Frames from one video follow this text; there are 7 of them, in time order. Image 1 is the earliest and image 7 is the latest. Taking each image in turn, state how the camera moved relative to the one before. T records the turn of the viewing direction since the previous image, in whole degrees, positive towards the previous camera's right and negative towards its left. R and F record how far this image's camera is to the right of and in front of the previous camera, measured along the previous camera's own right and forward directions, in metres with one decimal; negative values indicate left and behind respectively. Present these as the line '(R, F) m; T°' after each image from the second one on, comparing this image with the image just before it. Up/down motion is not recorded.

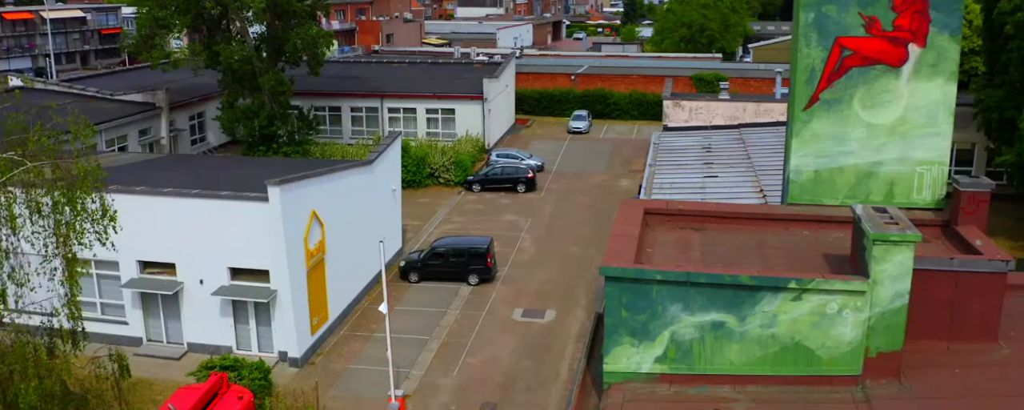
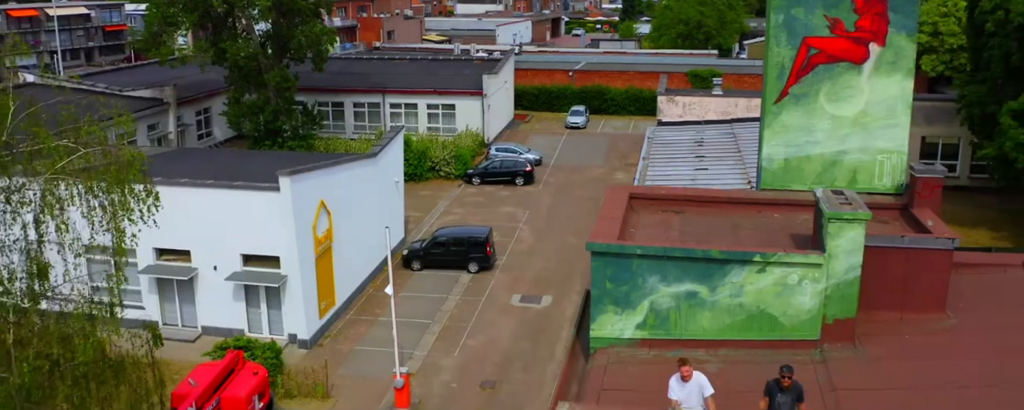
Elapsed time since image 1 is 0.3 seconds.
(0.0, -1.1) m; 0°
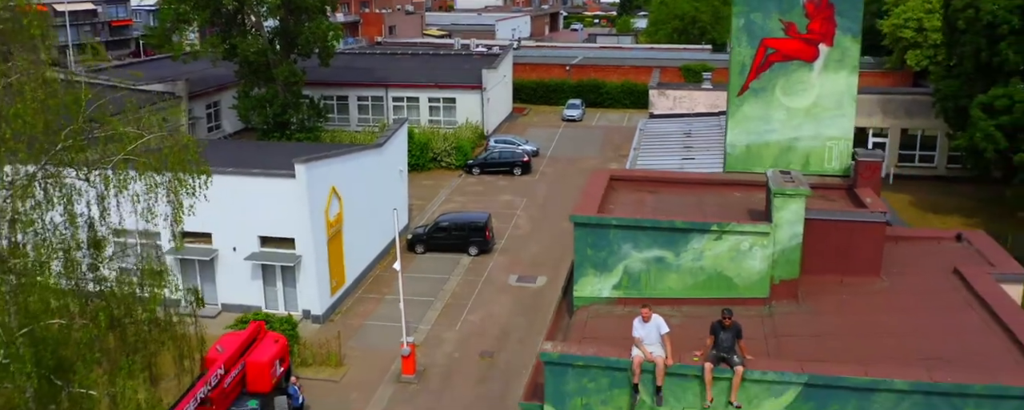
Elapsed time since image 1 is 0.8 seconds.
(+0.1, -1.8) m; 0°
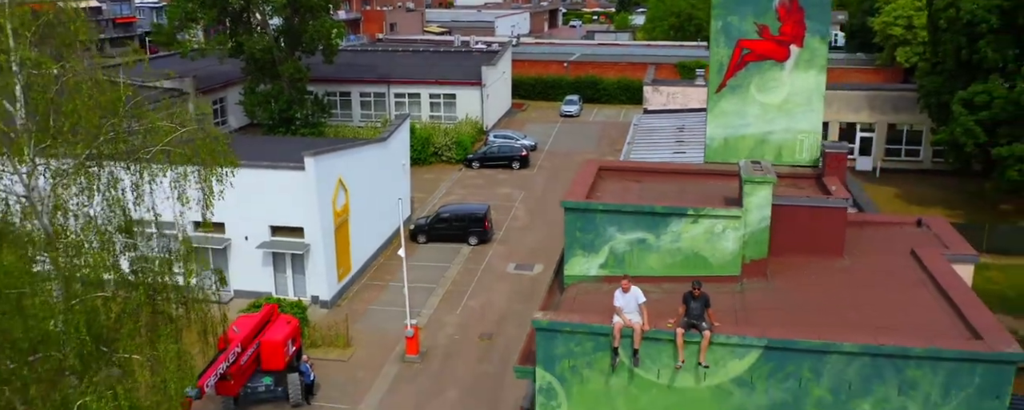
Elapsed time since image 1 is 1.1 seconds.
(+0.1, -1.3) m; 0°
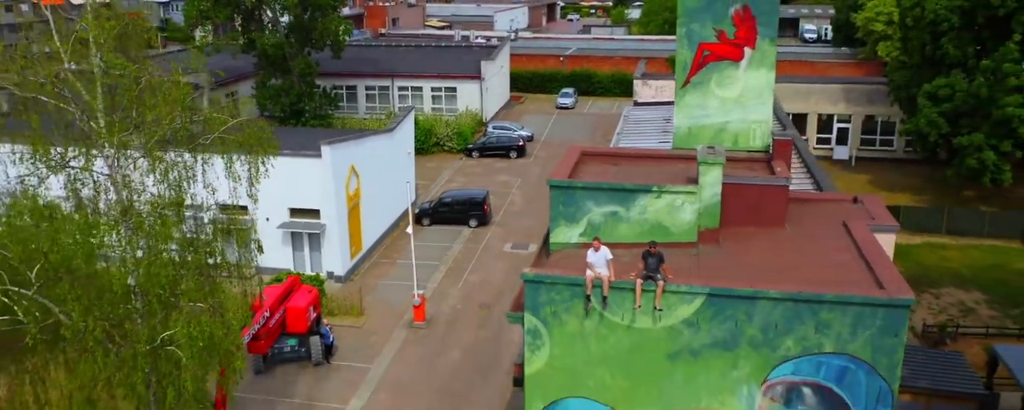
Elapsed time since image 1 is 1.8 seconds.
(+0.1, -2.6) m; 0°
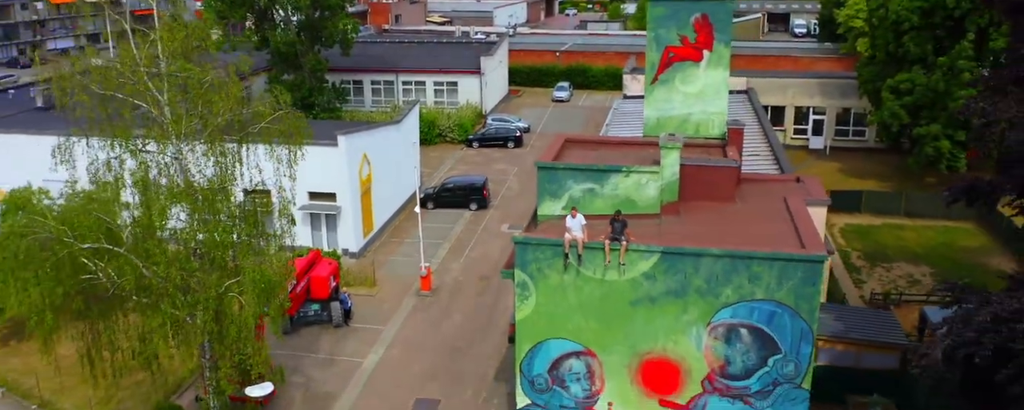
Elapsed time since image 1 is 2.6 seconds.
(+0.2, -3.2) m; 0°
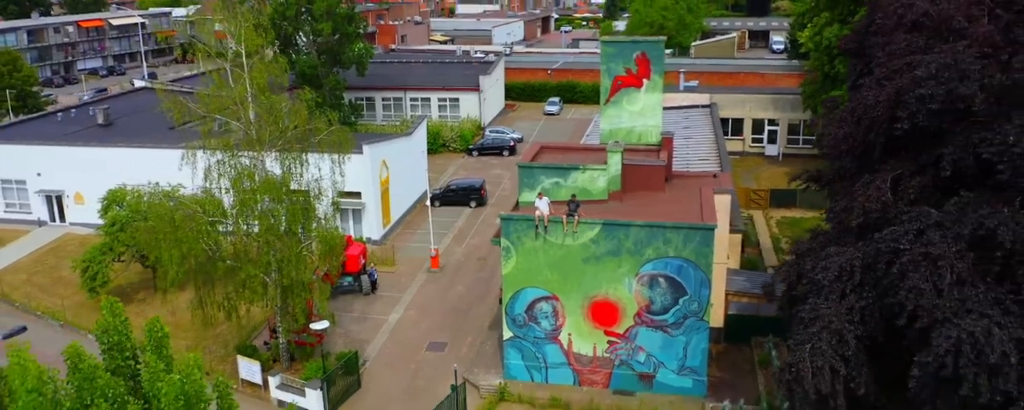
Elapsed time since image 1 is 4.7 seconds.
(+0.4, -7.0) m; 0°
